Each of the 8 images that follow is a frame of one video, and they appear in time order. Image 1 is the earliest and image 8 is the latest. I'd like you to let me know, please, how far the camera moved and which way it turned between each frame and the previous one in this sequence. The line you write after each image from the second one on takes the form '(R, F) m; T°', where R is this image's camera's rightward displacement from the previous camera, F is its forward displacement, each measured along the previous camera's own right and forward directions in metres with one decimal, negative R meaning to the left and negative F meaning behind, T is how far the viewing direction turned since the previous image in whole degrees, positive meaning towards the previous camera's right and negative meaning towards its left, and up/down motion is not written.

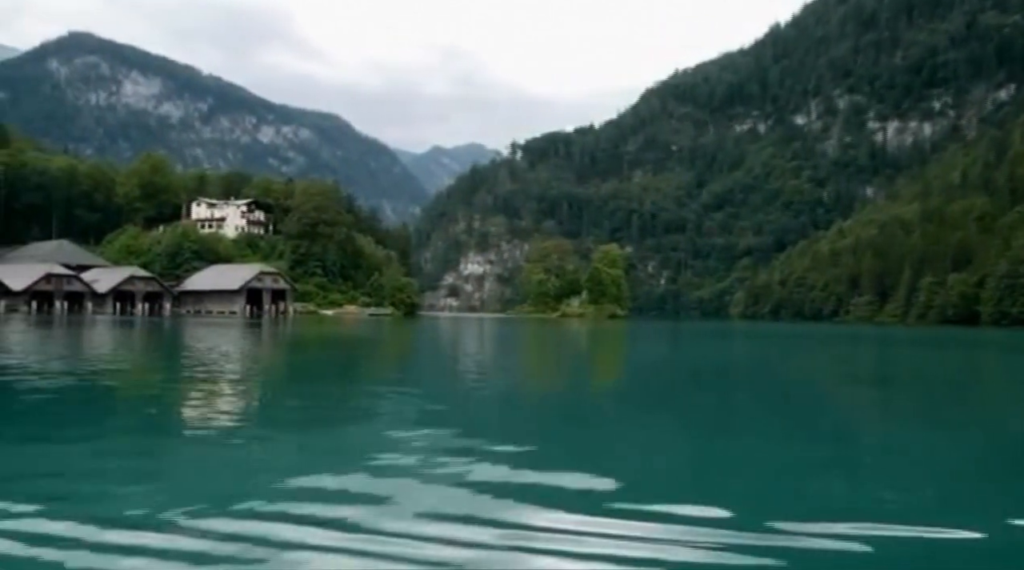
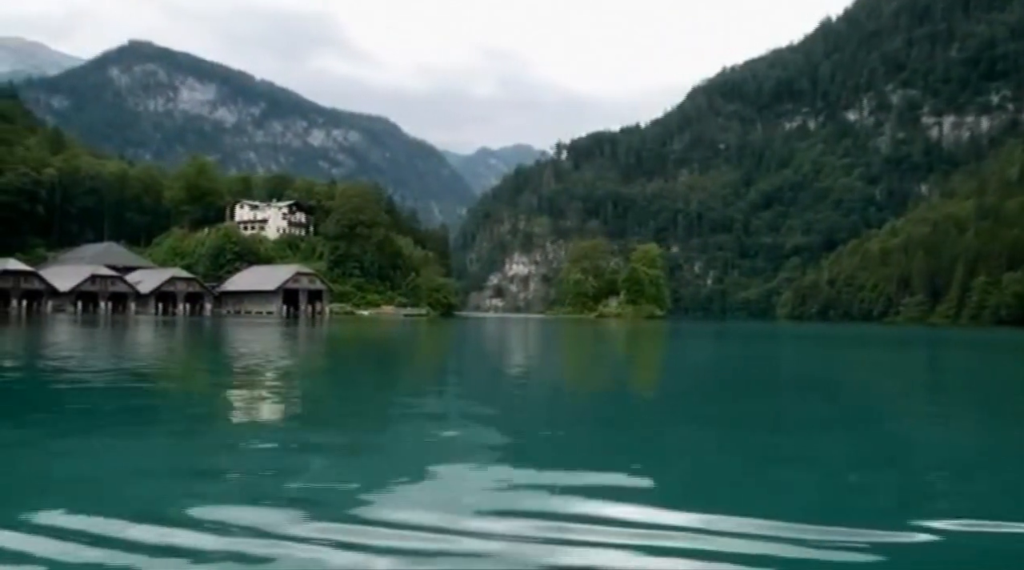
(+2.1, -0.2) m; -4°
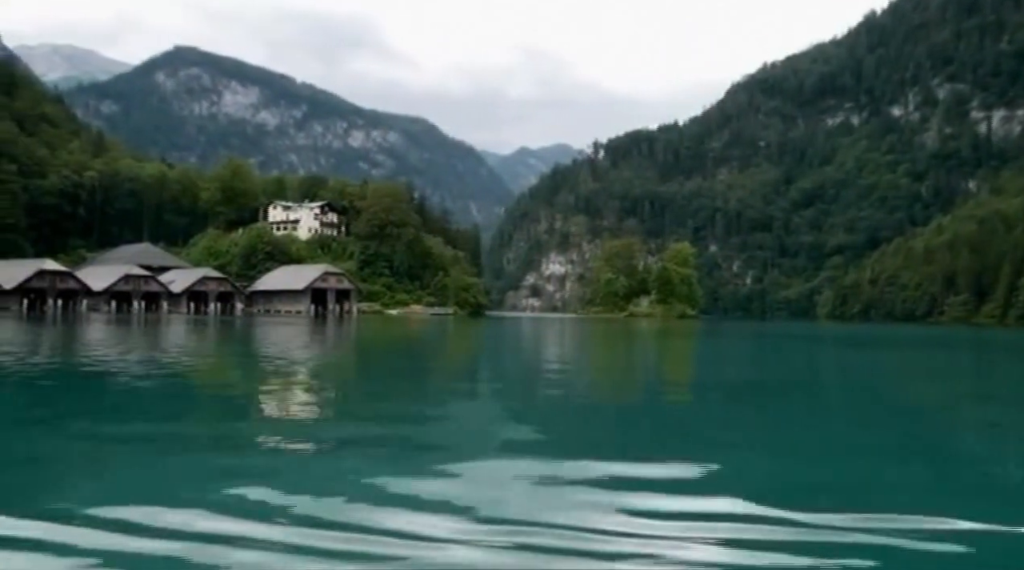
(+1.9, 0.0) m; -4°
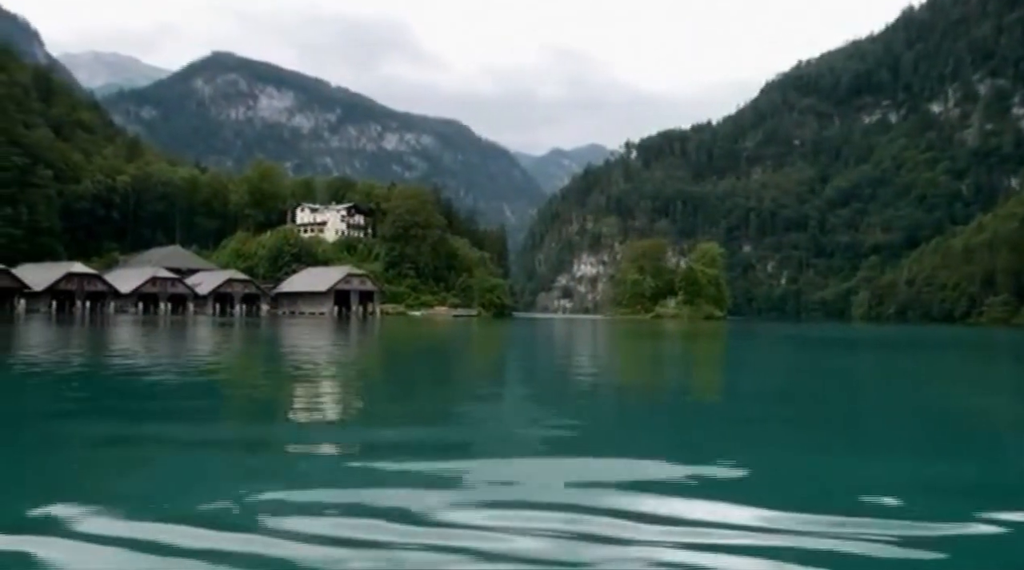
(+1.6, +0.1) m; -3°
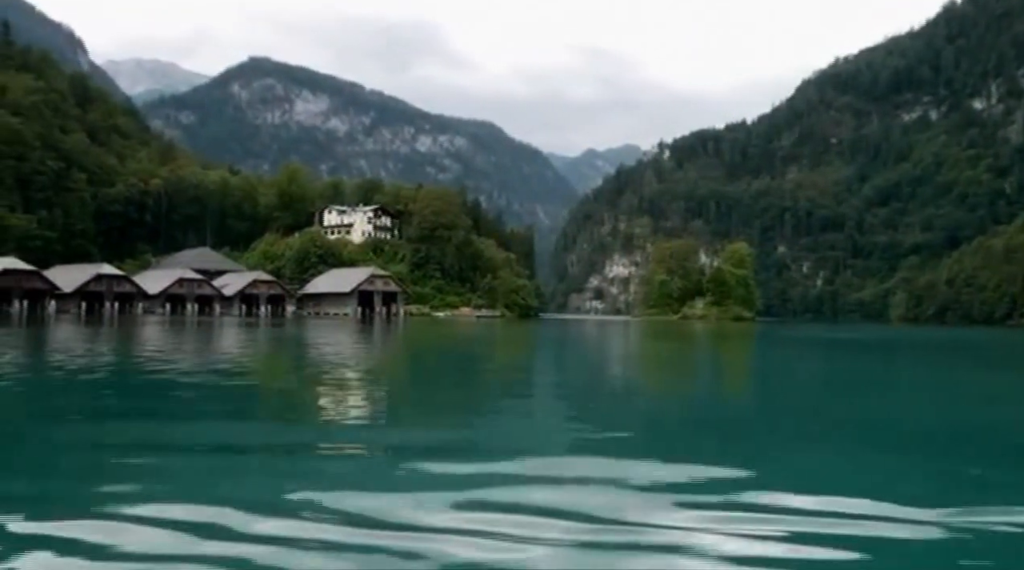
(+1.6, +0.2) m; -3°
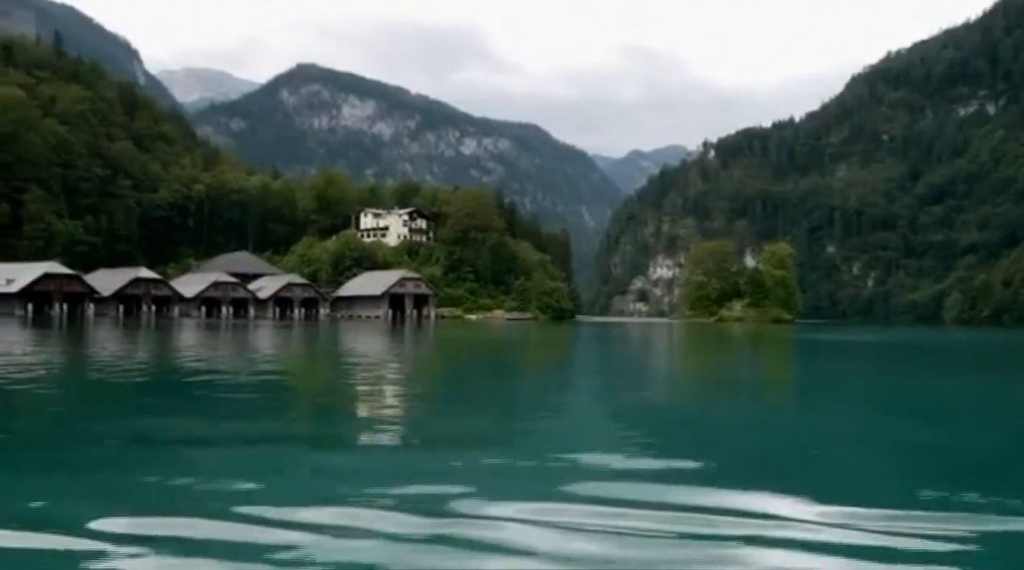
(+2.2, +0.4) m; -4°
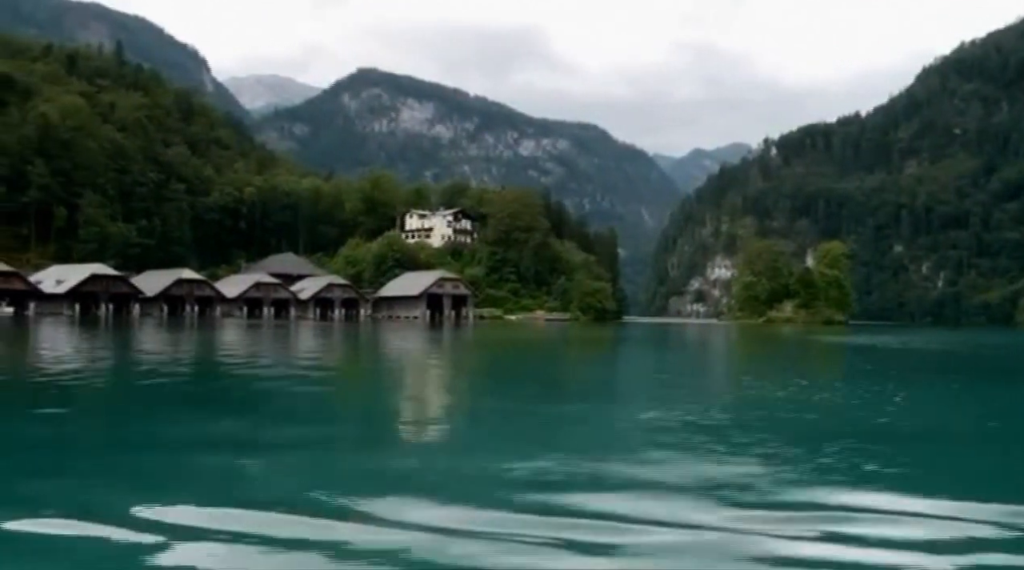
(+3.0, +0.8) m; -6°
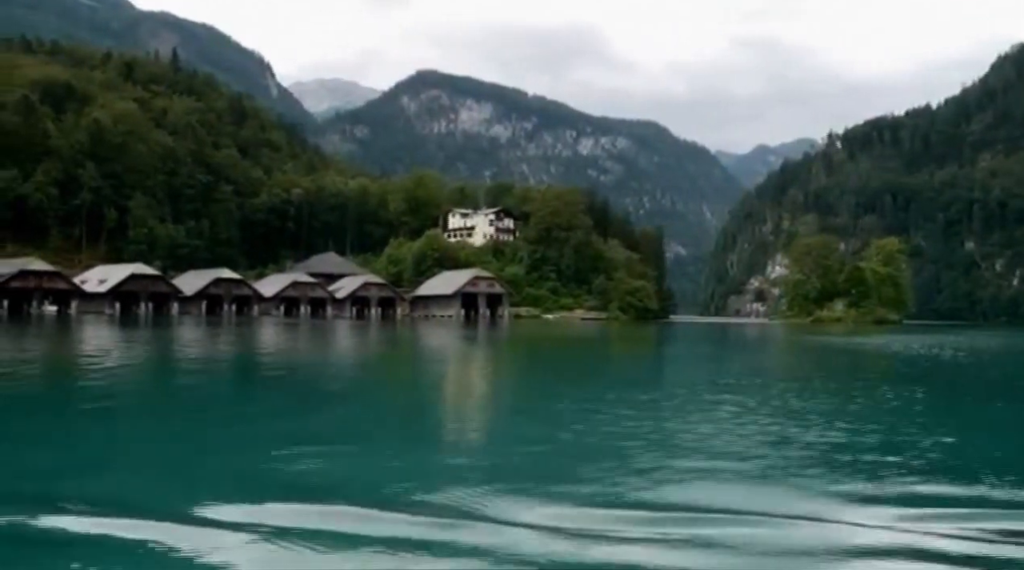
(+3.3, +1.2) m; -6°
